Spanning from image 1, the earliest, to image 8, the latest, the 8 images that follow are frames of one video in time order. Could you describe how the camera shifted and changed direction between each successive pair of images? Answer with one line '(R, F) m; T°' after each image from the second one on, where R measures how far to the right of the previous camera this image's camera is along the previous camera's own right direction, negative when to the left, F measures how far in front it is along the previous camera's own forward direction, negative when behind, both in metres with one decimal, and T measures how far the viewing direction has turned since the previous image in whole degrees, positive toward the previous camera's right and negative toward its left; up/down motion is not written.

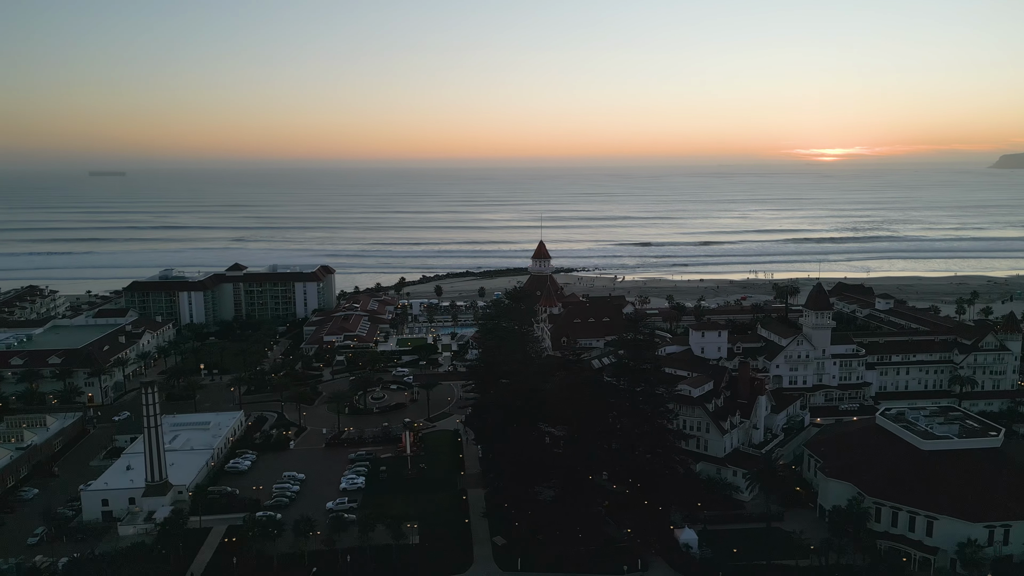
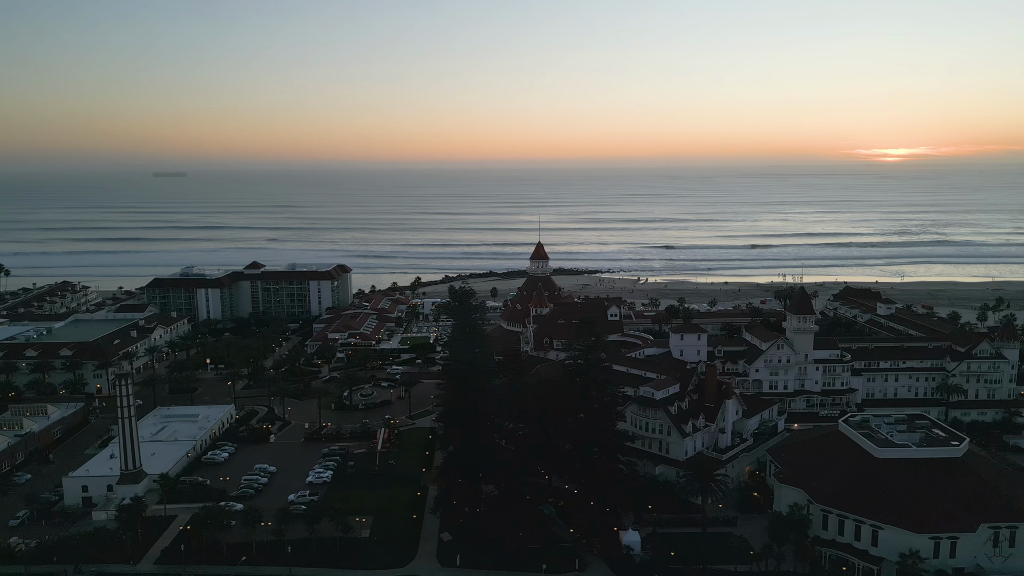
(+4.1, -0.2) m; -4°
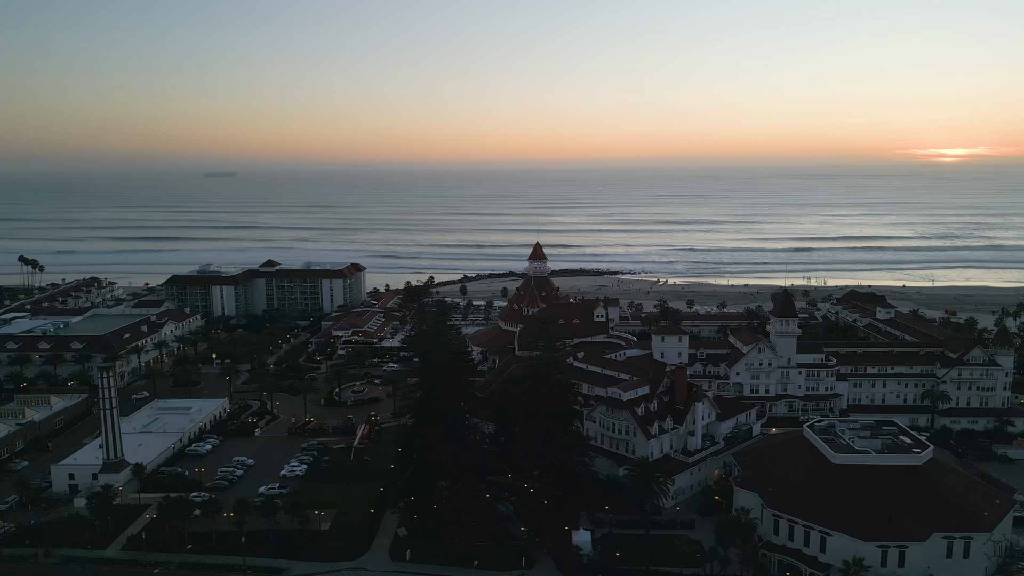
(+3.5, -0.2) m; -3°
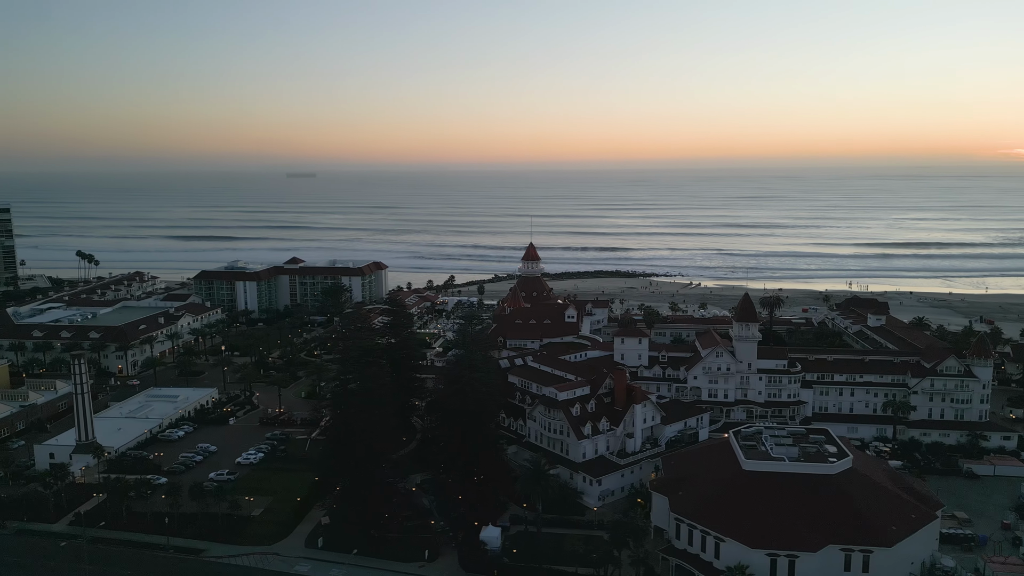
(+6.3, -0.2) m; -6°
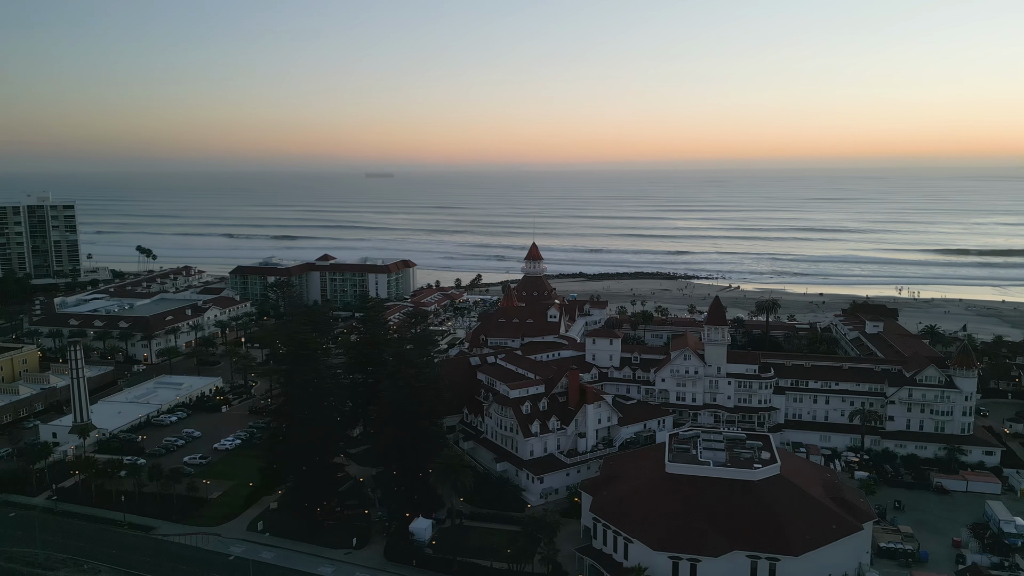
(+5.7, -0.2) m; -6°
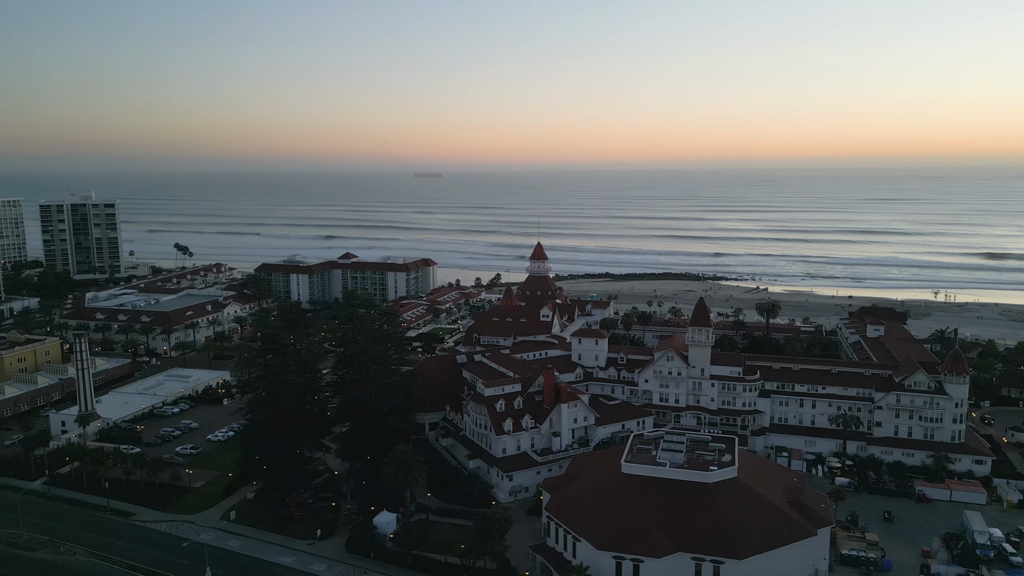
(+3.4, -0.1) m; -4°
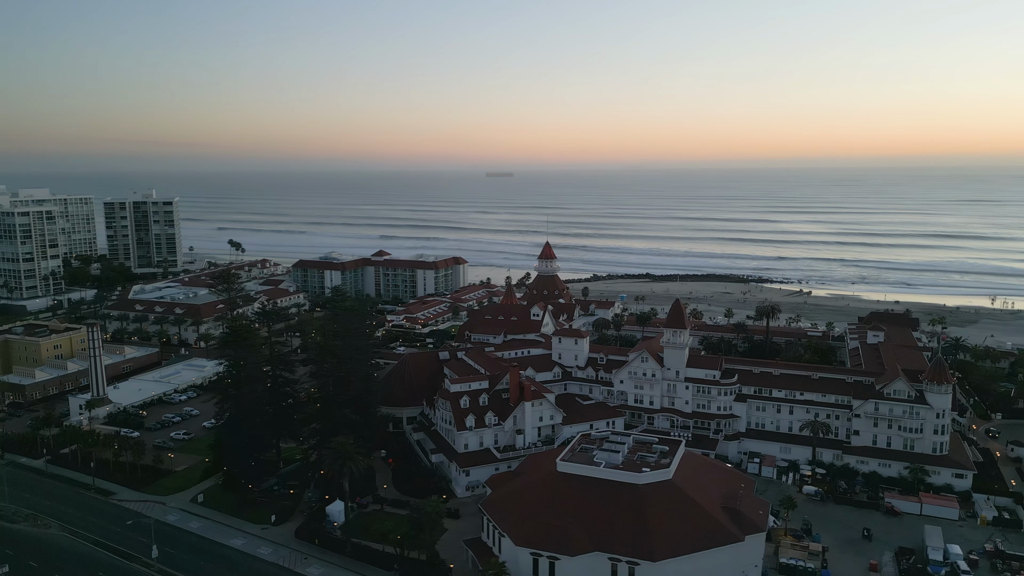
(+5.0, -0.1) m; -6°
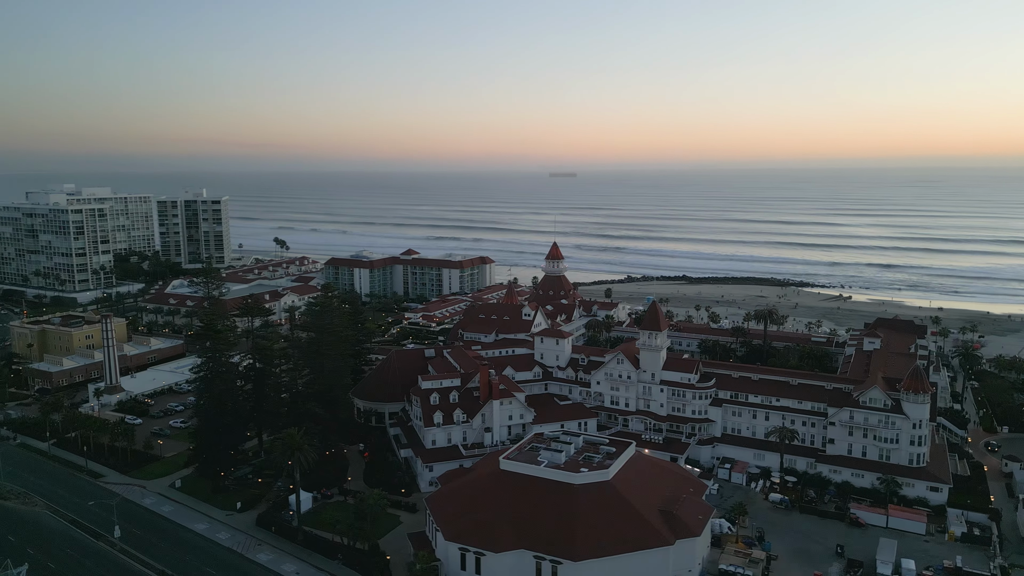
(+4.5, -0.1) m; -5°
